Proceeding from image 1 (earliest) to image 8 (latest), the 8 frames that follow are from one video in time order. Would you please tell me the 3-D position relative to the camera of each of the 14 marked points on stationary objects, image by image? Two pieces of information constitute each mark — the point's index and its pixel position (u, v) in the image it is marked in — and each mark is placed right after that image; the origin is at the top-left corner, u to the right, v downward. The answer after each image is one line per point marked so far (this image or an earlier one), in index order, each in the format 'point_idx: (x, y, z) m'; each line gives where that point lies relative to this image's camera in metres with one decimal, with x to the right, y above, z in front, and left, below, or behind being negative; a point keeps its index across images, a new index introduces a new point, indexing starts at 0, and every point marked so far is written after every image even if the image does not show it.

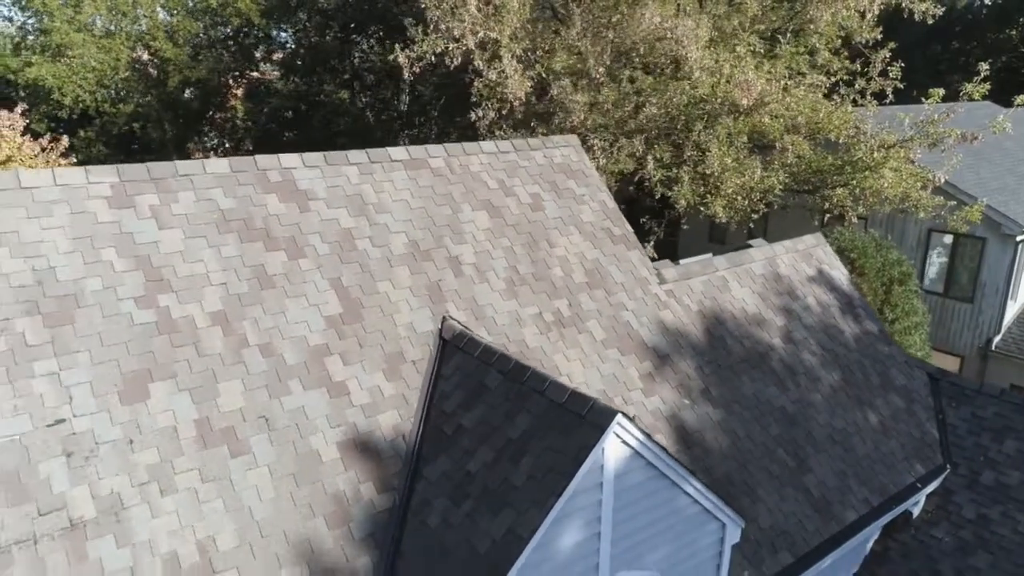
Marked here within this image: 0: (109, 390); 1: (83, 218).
0: (-3.0, -0.8, +5.3) m
1: (-3.6, +0.6, +5.9) m
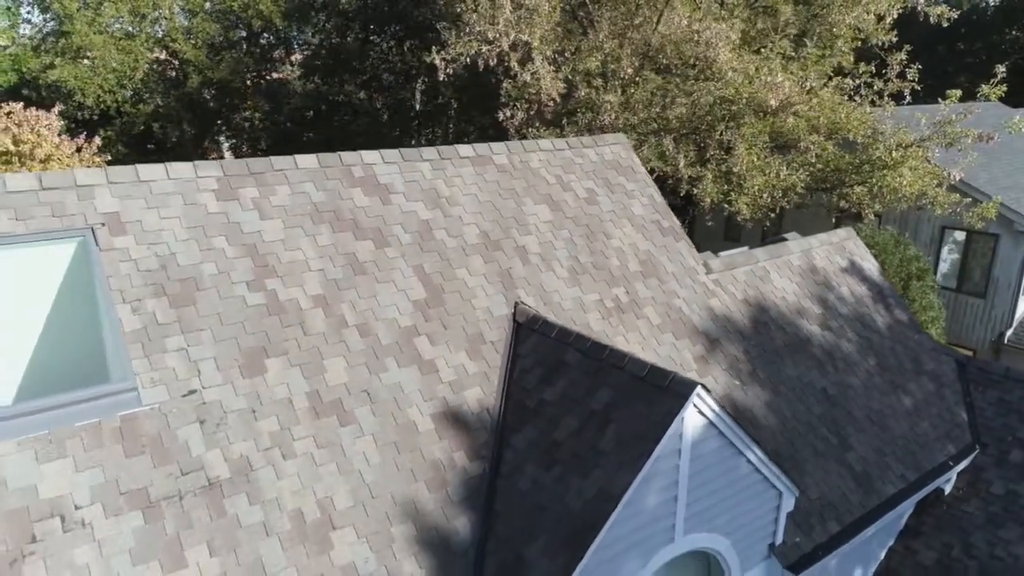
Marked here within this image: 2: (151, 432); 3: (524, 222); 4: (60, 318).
0: (-2.3, -0.6, +5.8) m
1: (-2.9, +0.7, +6.5) m
2: (-2.7, -1.1, +5.3) m
3: (+0.2, +0.8, +8.1) m
4: (-3.9, -0.3, +6.2) m
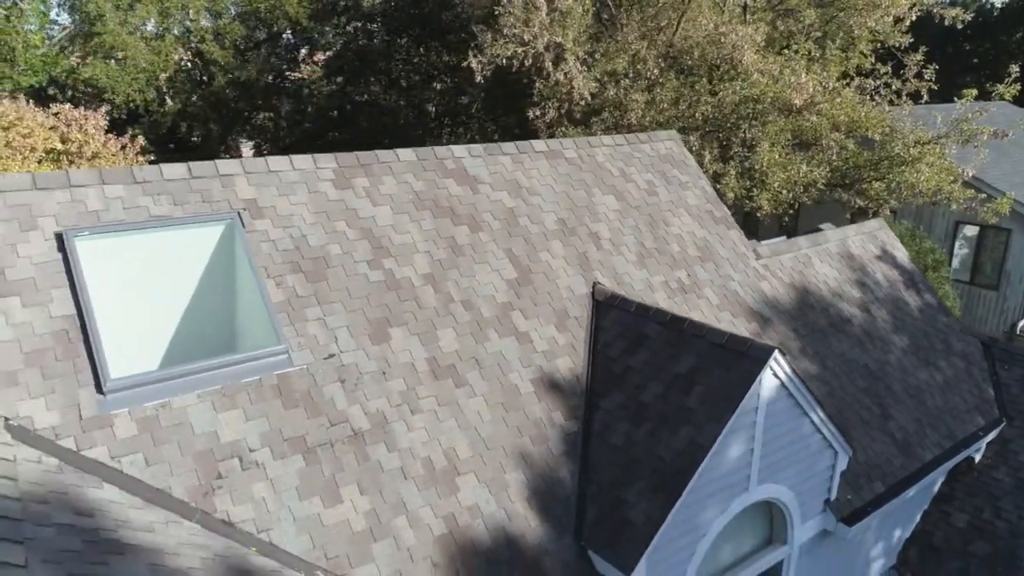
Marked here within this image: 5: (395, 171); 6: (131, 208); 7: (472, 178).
0: (-1.4, -0.4, +6.6) m
1: (-2.0, +0.9, +7.2) m
2: (-1.8, -0.8, +6.1) m
3: (+1.1, +1.0, +8.9) m
4: (-3.0, -0.1, +7.0) m
5: (-1.3, +1.3, +7.9) m
6: (-3.4, +0.7, +6.3) m
7: (-0.5, +1.3, +8.3) m
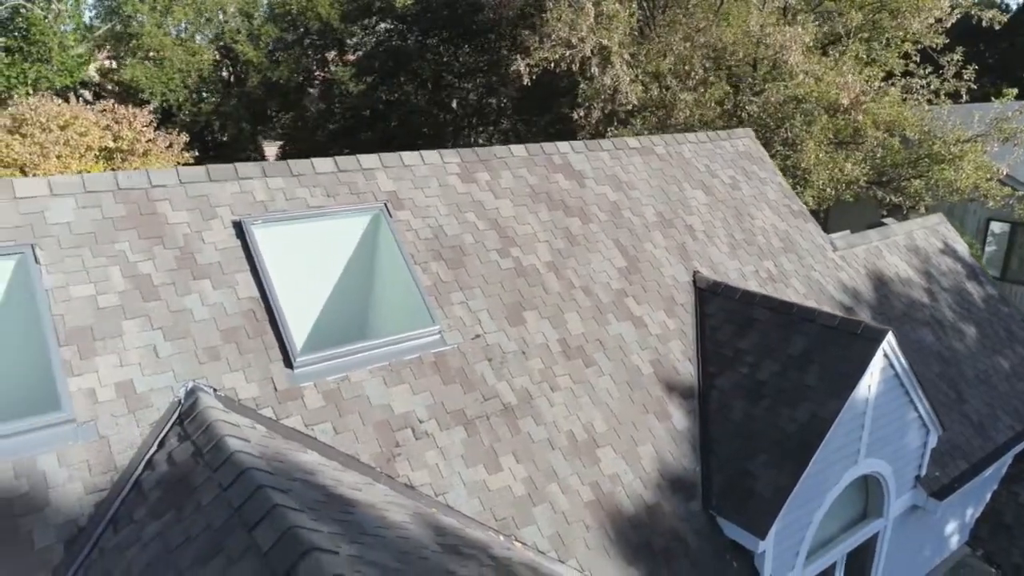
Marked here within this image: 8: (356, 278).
0: (-0.1, -0.3, +7.1) m
1: (-0.7, +1.1, +7.7) m
2: (-0.5, -0.7, +6.6) m
3: (+2.3, +1.1, +9.4) m
4: (-1.8, +0.1, +7.5) m
5: (0.0, +1.5, +8.4) m
6: (-2.1, +0.9, +6.8) m
7: (+0.8, +1.4, +8.8) m
8: (-1.6, +0.1, +7.4) m
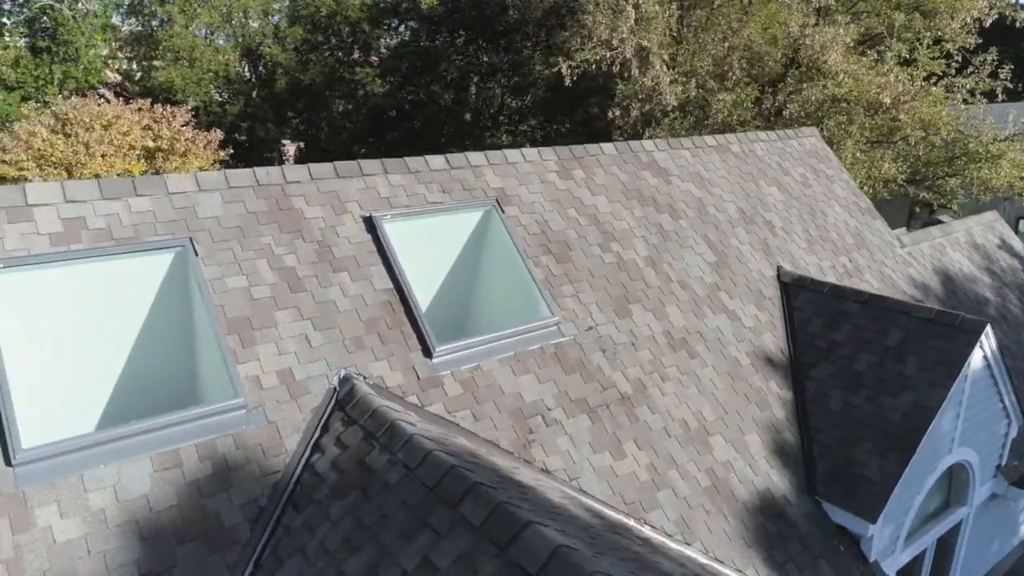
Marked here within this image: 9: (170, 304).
0: (+1.0, -0.2, +7.3) m
1: (+0.4, +1.1, +7.9) m
2: (+0.6, -0.6, +6.8) m
3: (+3.5, +1.2, +9.6) m
4: (-0.6, +0.1, +7.7) m
5: (+1.1, +1.5, +8.6) m
6: (-1.0, +0.9, +7.0) m
7: (+1.9, +1.5, +9.0) m
8: (-0.5, +0.2, +7.6) m
9: (-2.8, -0.1, +5.8) m
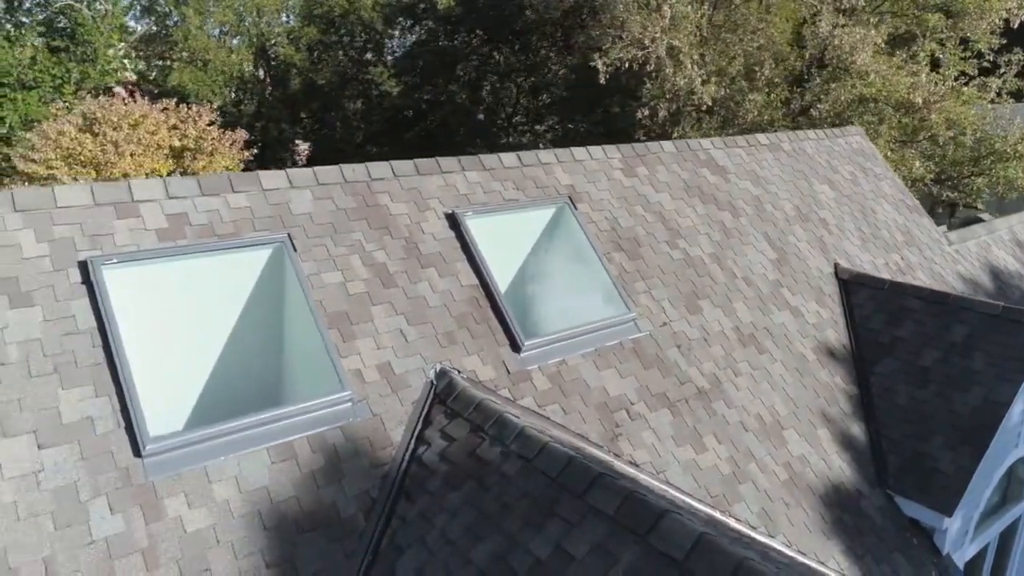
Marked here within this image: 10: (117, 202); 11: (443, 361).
0: (+1.8, -0.2, +7.4) m
1: (+1.2, +1.2, +8.0) m
2: (+1.4, -0.6, +6.9) m
3: (+4.2, +1.2, +9.7) m
4: (+0.1, +0.2, +7.8) m
5: (+1.9, +1.6, +8.7) m
6: (-0.2, +1.0, +7.0) m
7: (+2.7, +1.5, +9.1) m
8: (+0.3, +0.2, +7.7) m
9: (-2.1, -0.1, +5.8) m
10: (-3.0, +0.7, +5.3) m
11: (-0.6, -0.6, +5.8) m
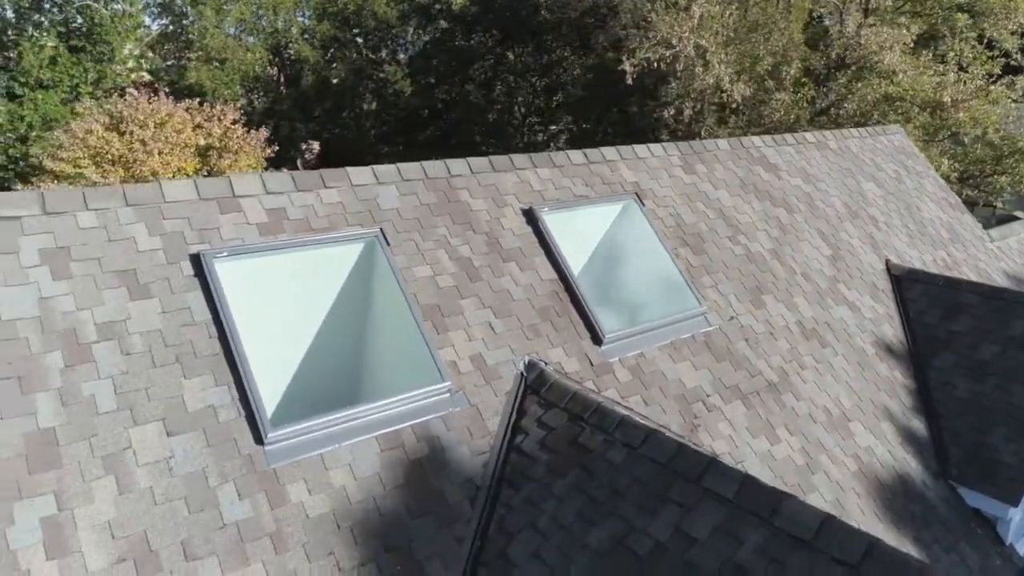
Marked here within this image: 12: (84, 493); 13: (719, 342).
0: (+2.5, -0.1, +7.5) m
1: (+1.9, +1.2, +8.1) m
2: (+2.1, -0.5, +7.0) m
3: (+4.9, +1.3, +9.8) m
4: (+0.8, +0.2, +7.9) m
5: (+2.6, +1.6, +8.8) m
6: (+0.5, +1.0, +7.2) m
7: (+3.4, +1.6, +9.2) m
8: (+1.0, +0.3, +7.8) m
9: (-1.3, 0.0, +6.0) m
10: (-2.3, +0.7, +5.4) m
11: (+0.2, -0.5, +5.9) m
12: (-2.5, -1.2, +4.0) m
13: (+2.0, -0.5, +7.0) m
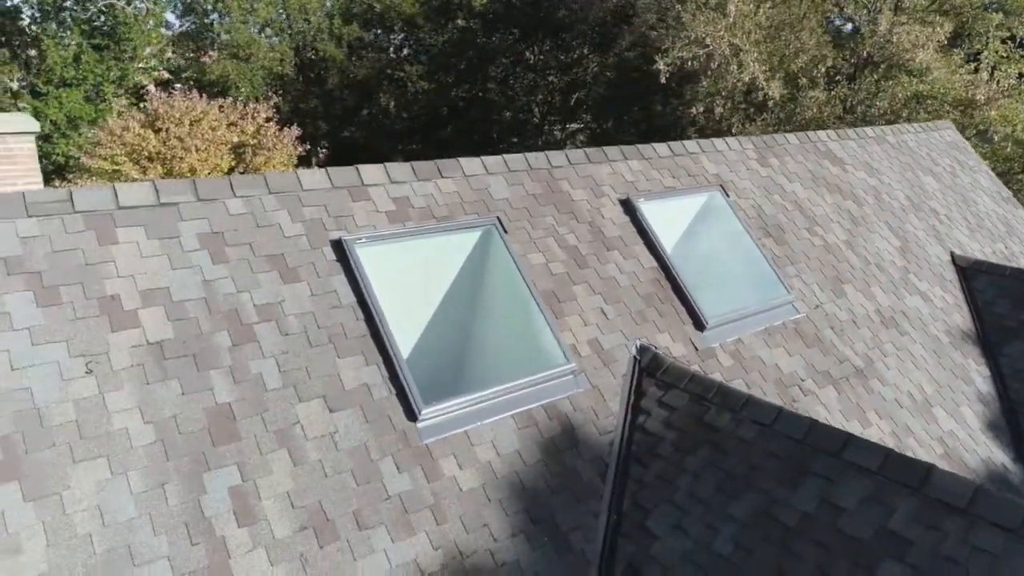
0: (+3.4, 0.0, +7.7) m
1: (+2.9, +1.4, +8.3) m
2: (+3.0, -0.4, +7.2) m
3: (+5.9, +1.4, +10.0) m
4: (+1.8, +0.3, +8.1) m
5: (+3.5, +1.7, +9.0) m
6: (+1.5, +1.1, +7.4) m
7: (+4.4, +1.7, +9.4) m
8: (+1.9, +0.4, +8.0) m
9: (-0.4, +0.1, +6.1) m
10: (-1.3, +0.8, +5.6) m
11: (+1.1, -0.4, +6.1) m
12: (-1.5, -1.1, +4.2) m
13: (+3.0, -0.4, +7.2) m
